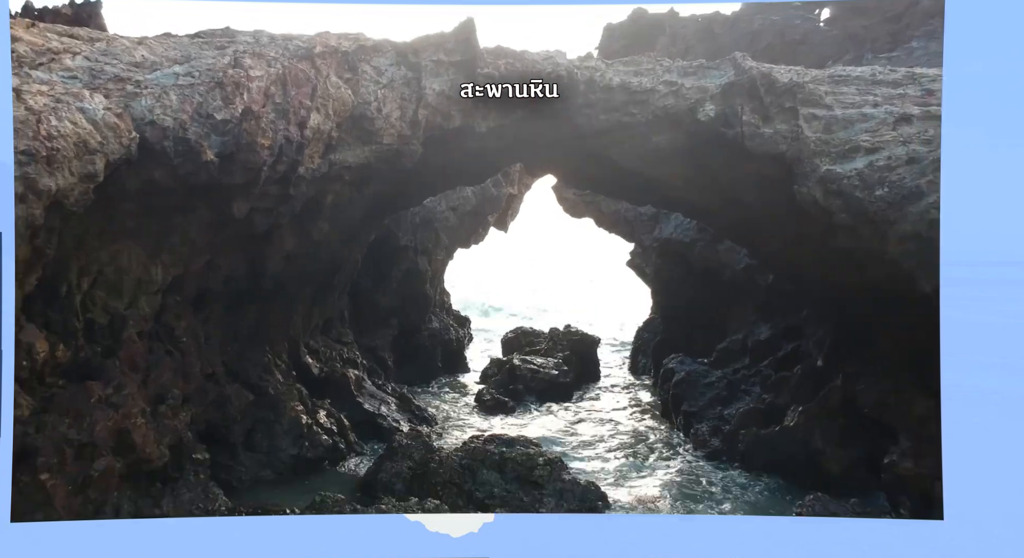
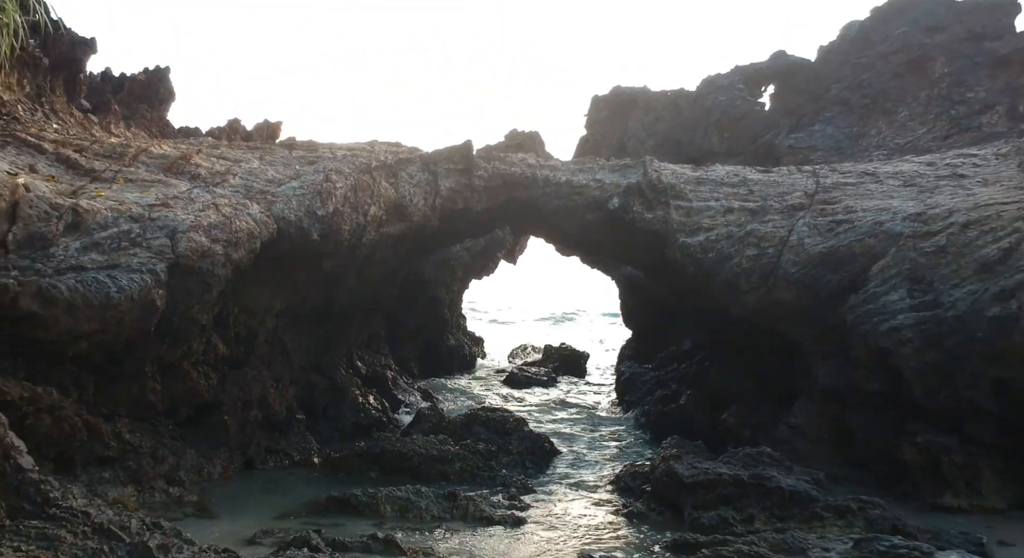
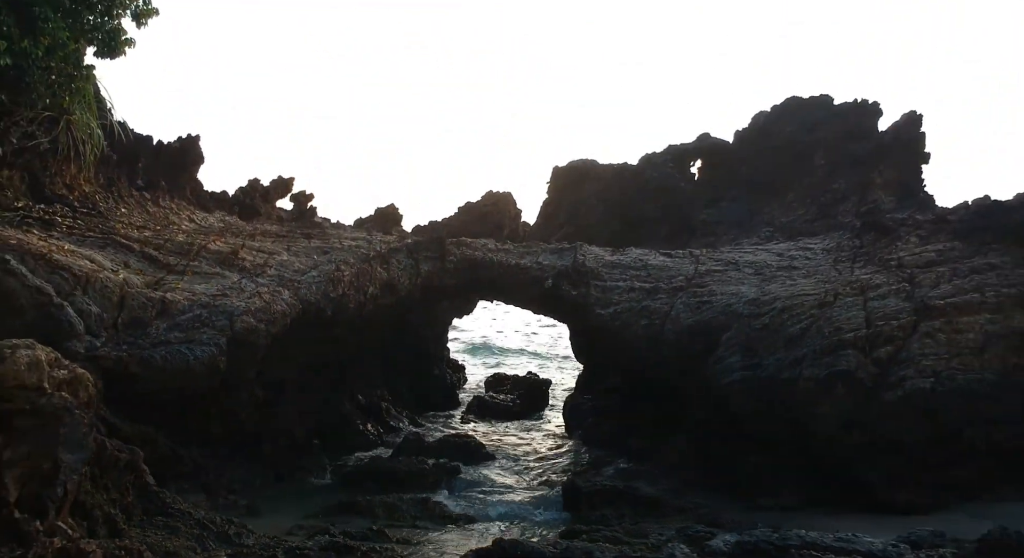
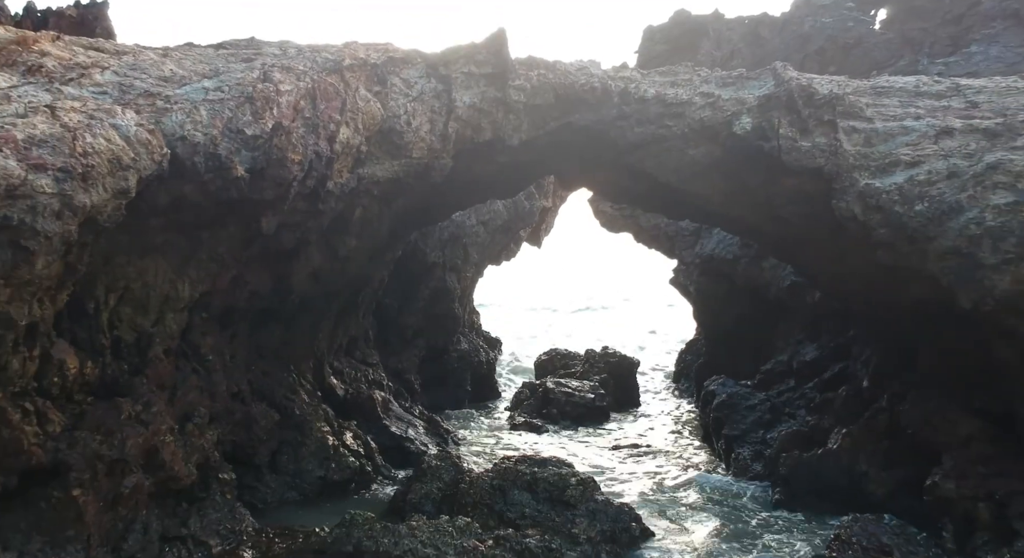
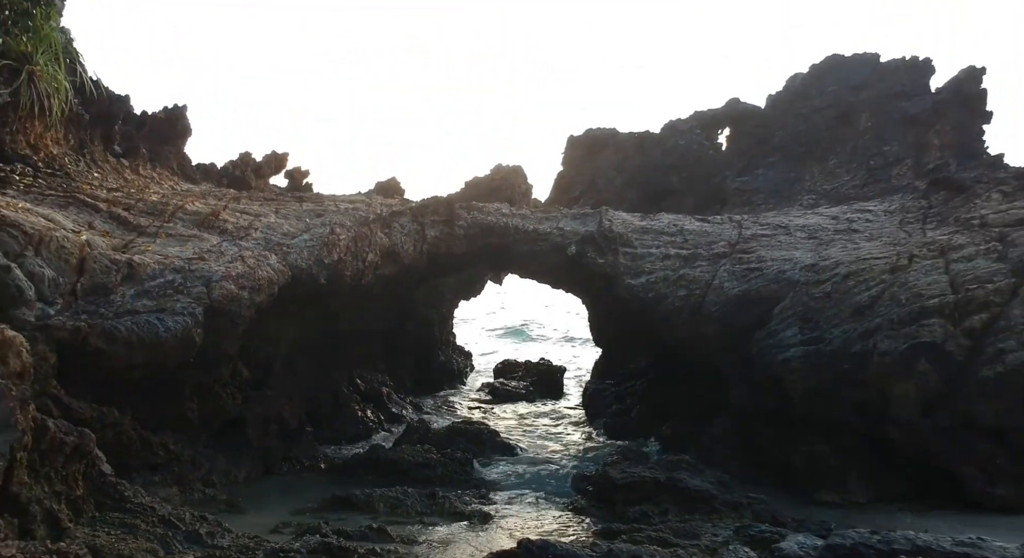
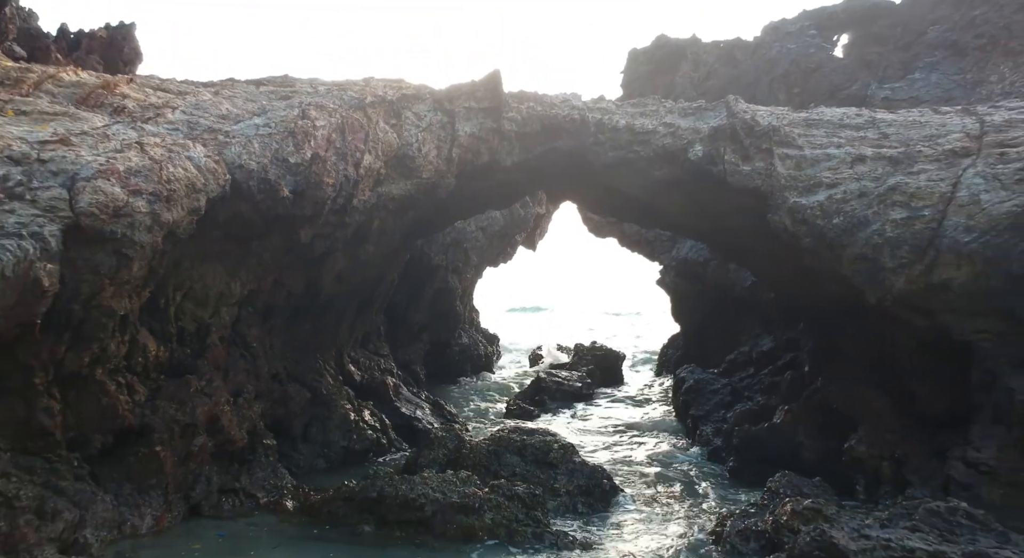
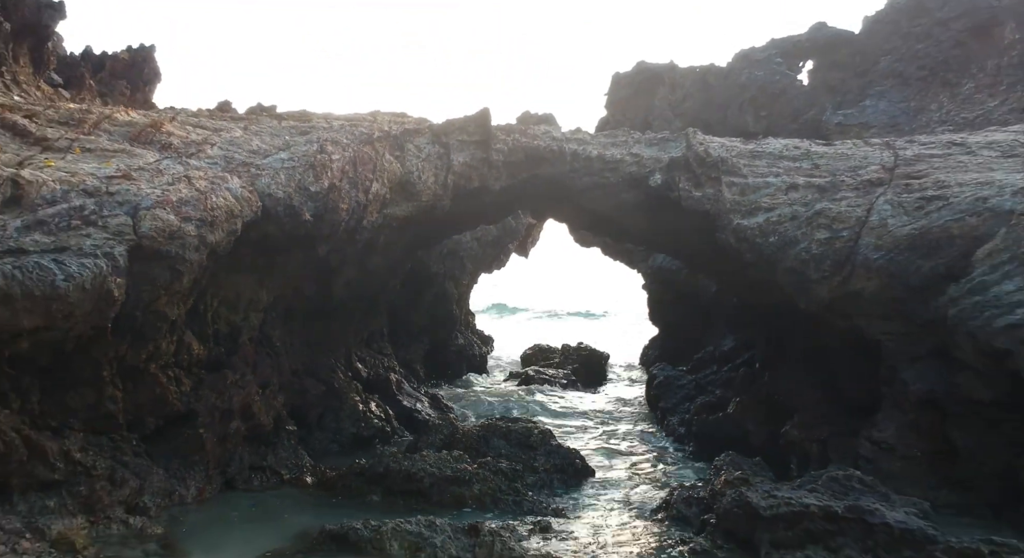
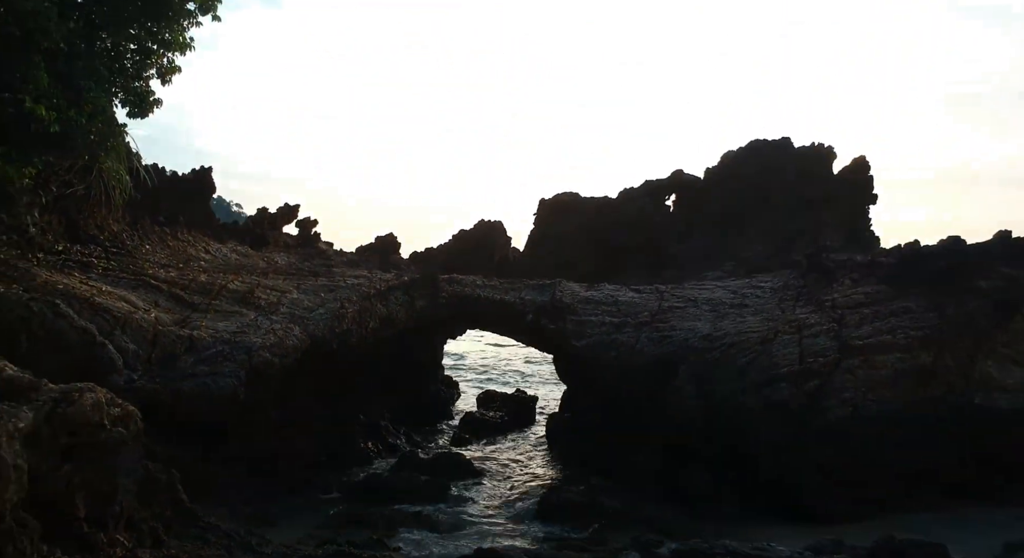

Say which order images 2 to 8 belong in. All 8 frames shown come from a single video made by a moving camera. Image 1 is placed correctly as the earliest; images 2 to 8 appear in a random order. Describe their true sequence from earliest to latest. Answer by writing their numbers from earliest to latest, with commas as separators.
4, 6, 7, 2, 5, 3, 8
